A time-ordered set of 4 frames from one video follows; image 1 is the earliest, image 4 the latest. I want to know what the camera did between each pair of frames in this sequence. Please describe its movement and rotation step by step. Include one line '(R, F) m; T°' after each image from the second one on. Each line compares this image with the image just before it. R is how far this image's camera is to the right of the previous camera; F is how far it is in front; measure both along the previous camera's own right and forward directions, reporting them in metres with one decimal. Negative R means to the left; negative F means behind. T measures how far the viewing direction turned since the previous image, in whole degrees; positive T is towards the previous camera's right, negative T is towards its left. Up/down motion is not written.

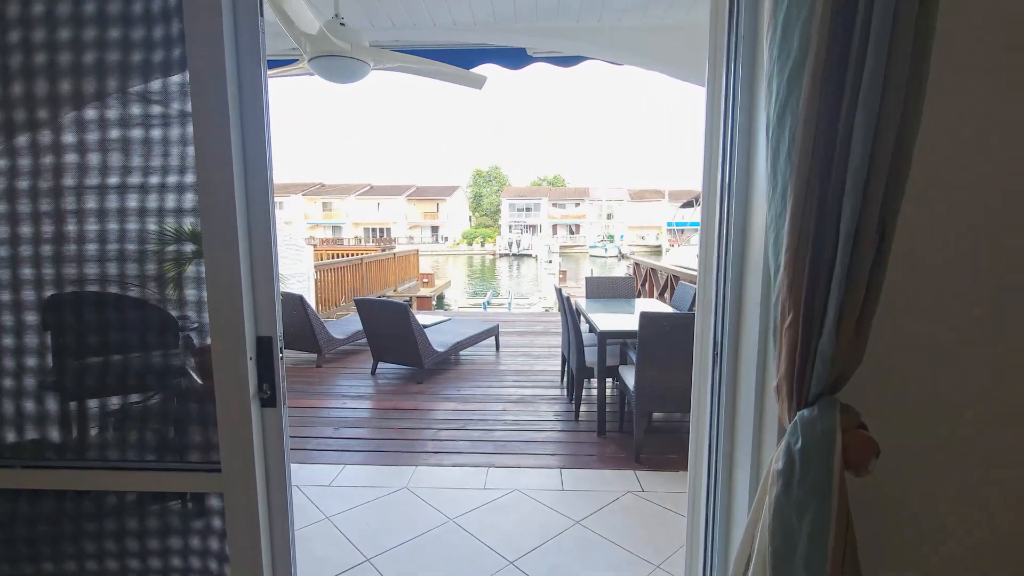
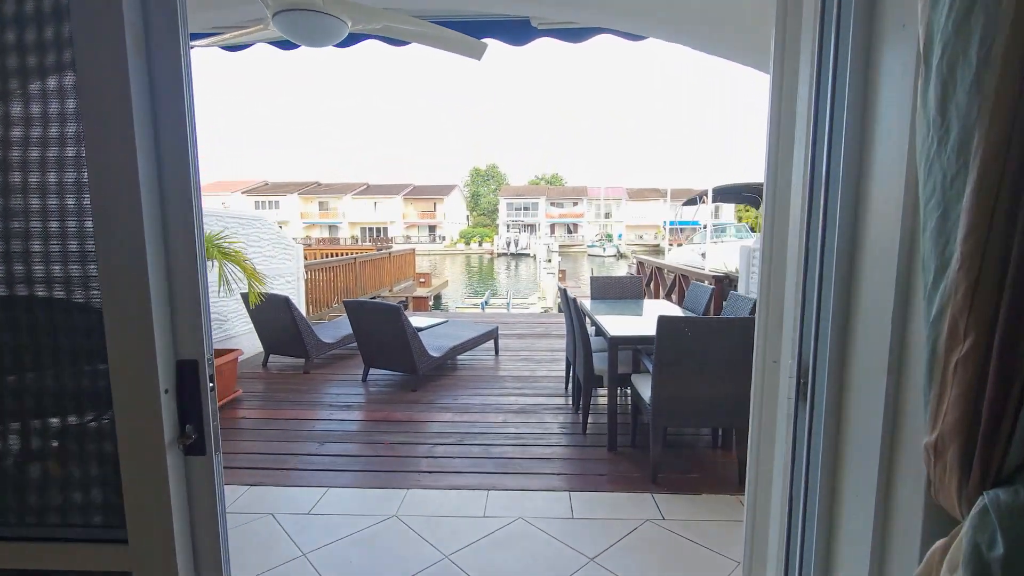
(0.0, +0.3) m; 0°
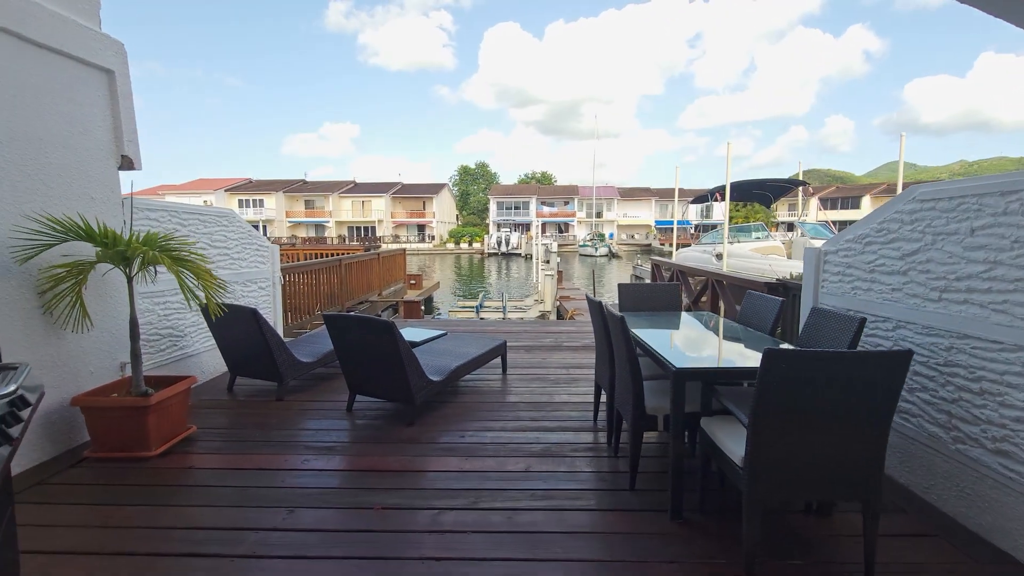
(-0.2, +0.7) m; +1°
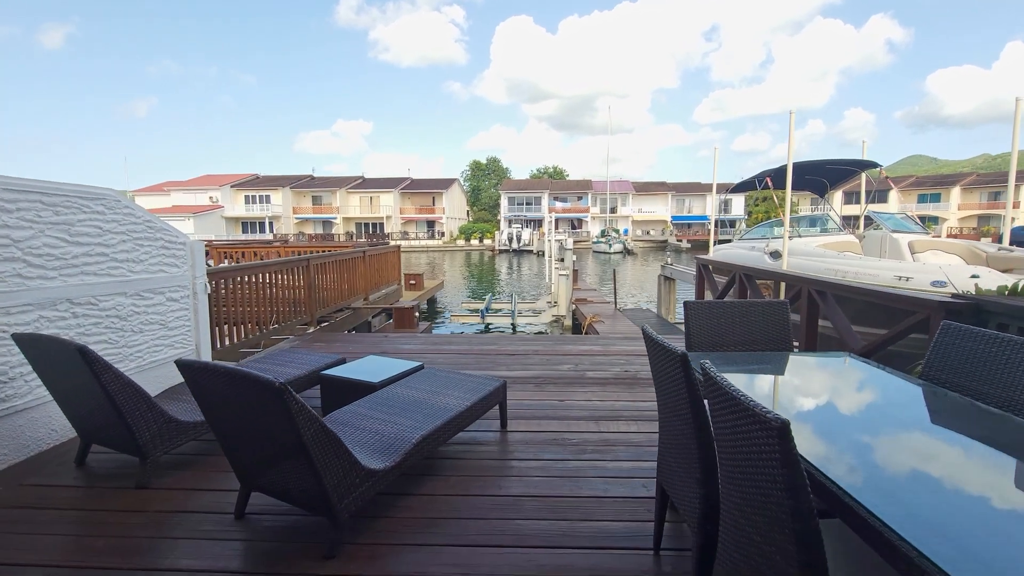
(+0.1, +1.3) m; -1°
